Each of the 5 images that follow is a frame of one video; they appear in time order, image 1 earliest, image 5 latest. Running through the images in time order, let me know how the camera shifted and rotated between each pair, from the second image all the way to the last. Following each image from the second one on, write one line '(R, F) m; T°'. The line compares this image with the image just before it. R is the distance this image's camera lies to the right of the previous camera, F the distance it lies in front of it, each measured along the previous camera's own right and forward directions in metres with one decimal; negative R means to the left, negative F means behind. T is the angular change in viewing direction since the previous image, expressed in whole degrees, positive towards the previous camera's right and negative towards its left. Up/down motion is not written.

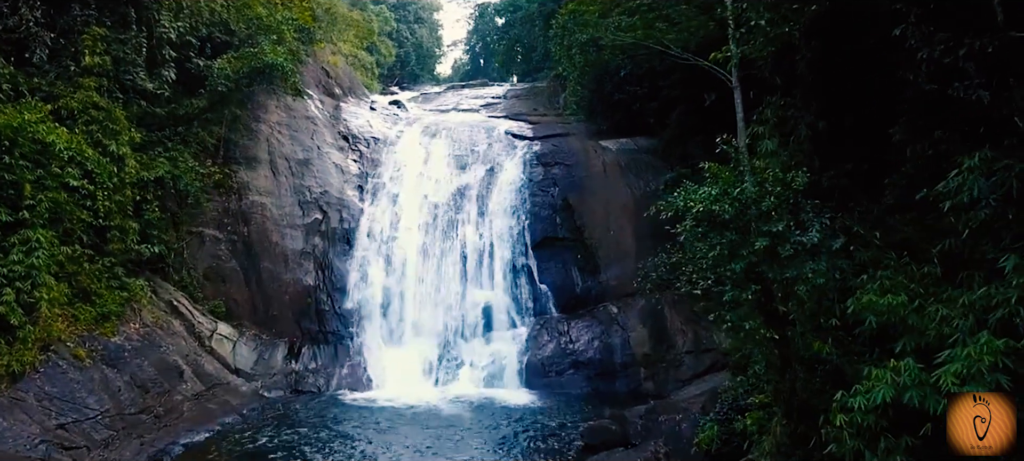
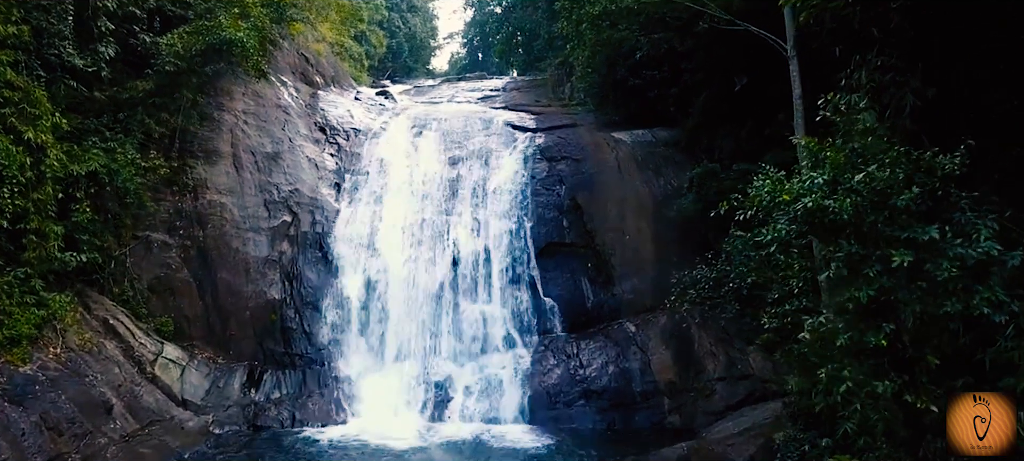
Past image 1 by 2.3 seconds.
(0.0, +1.8) m; 0°
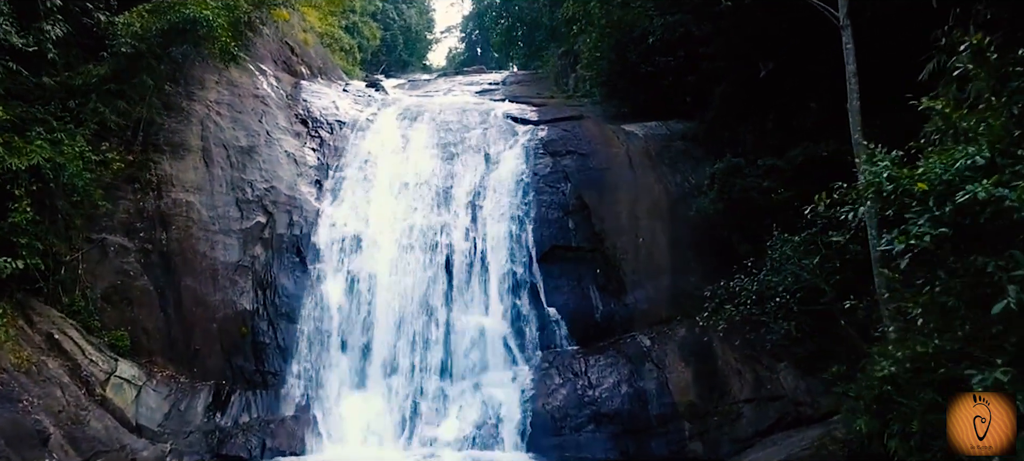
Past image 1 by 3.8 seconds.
(0.0, +1.1) m; 0°
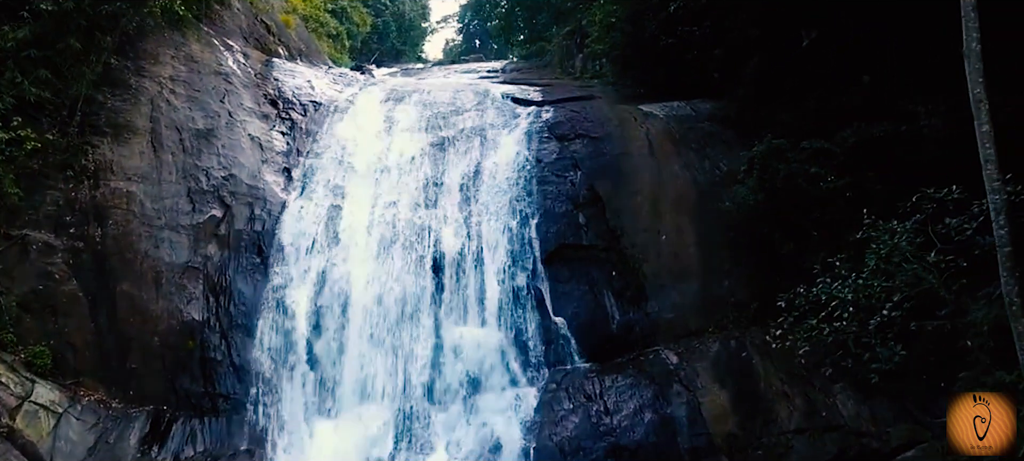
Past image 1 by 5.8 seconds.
(0.0, +1.5) m; 0°
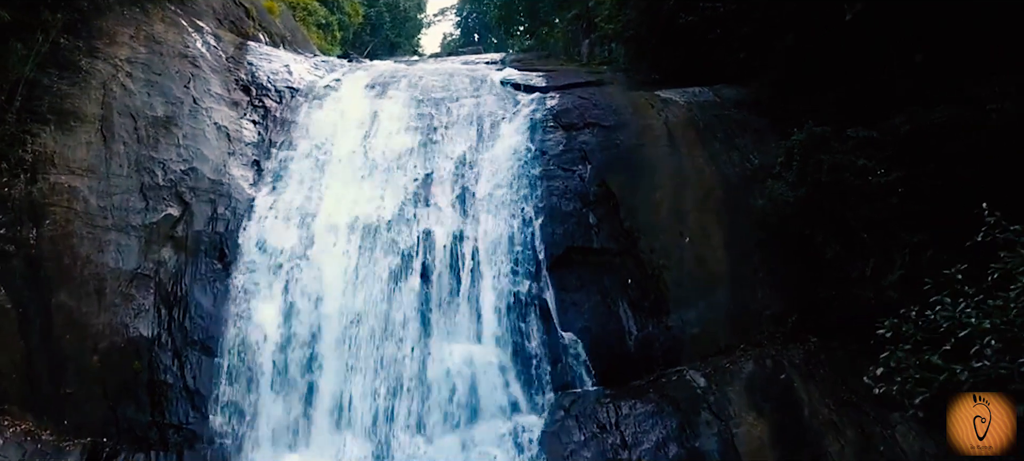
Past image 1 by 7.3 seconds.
(0.0, +1.1) m; 0°
